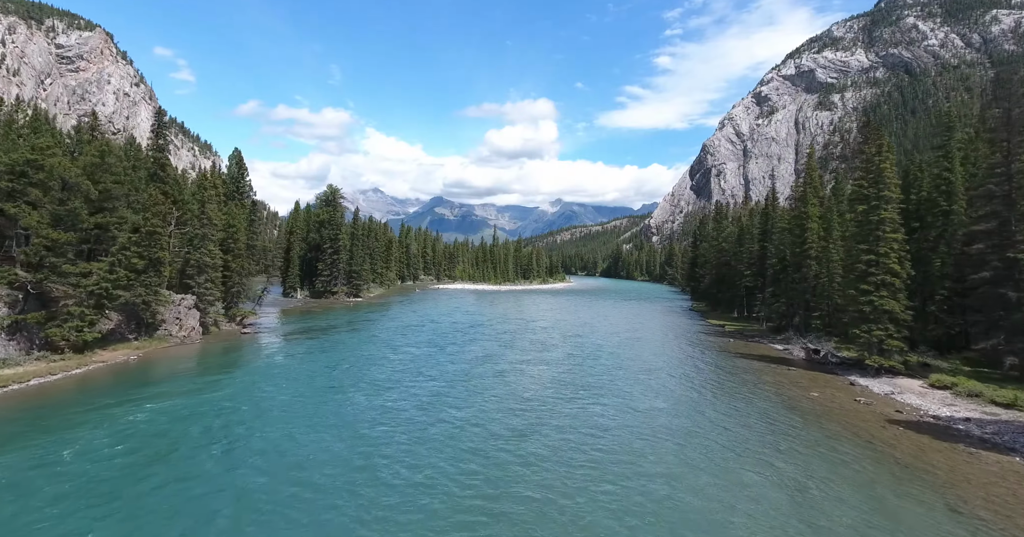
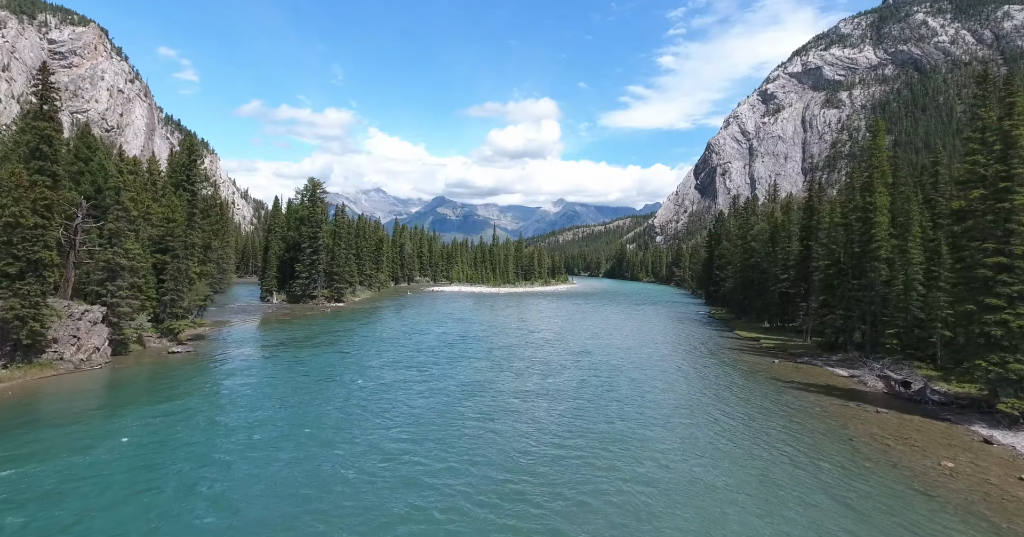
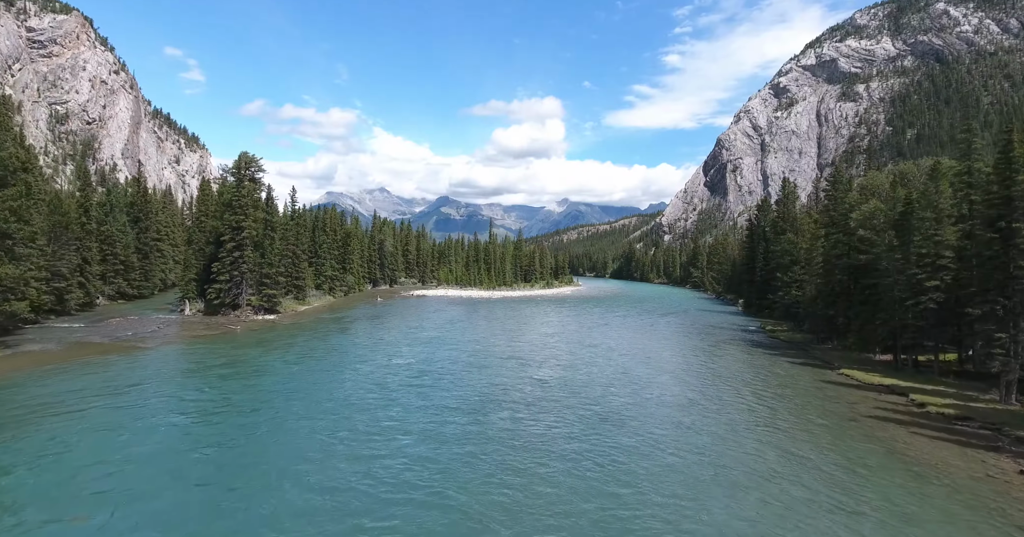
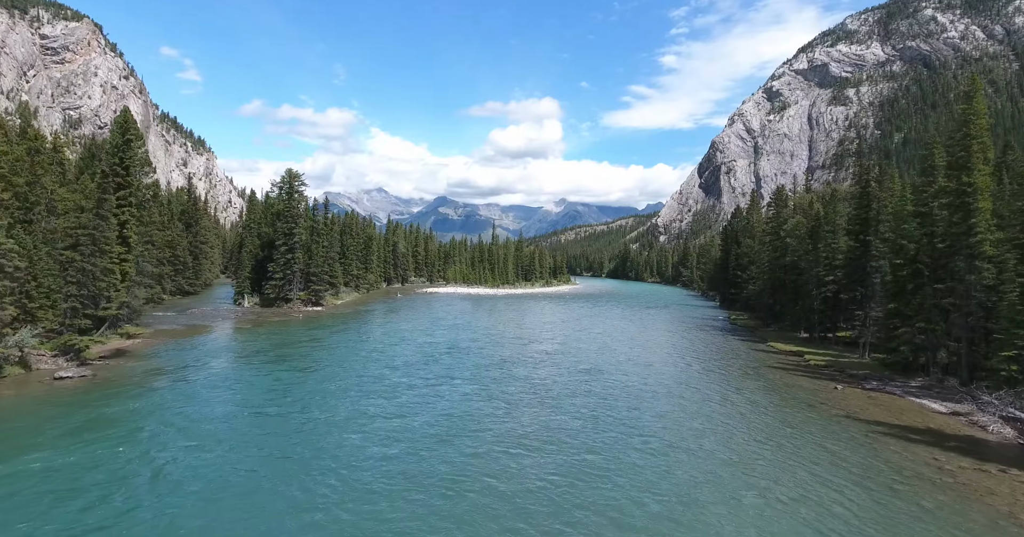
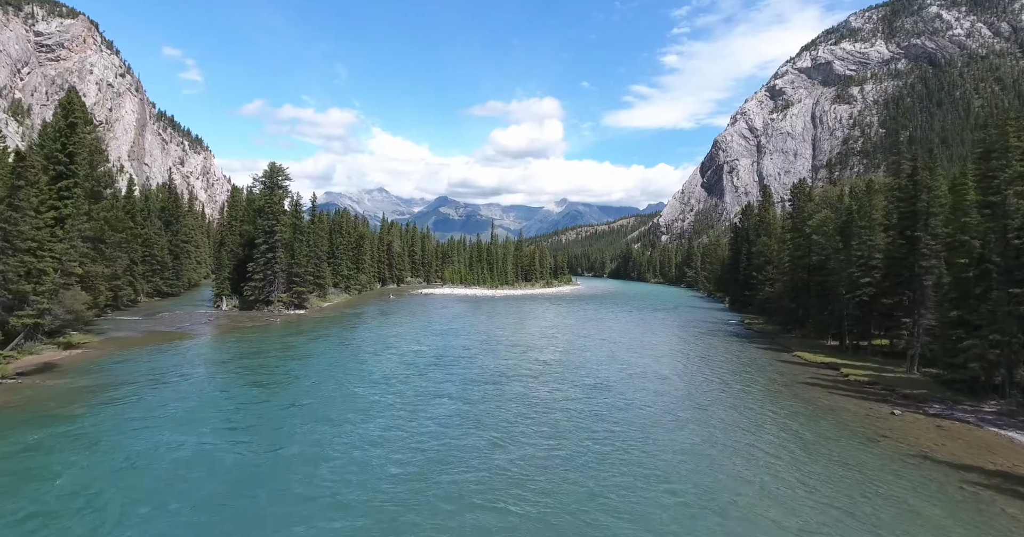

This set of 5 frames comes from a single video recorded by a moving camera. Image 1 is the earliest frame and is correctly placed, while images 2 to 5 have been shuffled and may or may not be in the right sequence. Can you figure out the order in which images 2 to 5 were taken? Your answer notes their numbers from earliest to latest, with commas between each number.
2, 4, 5, 3
